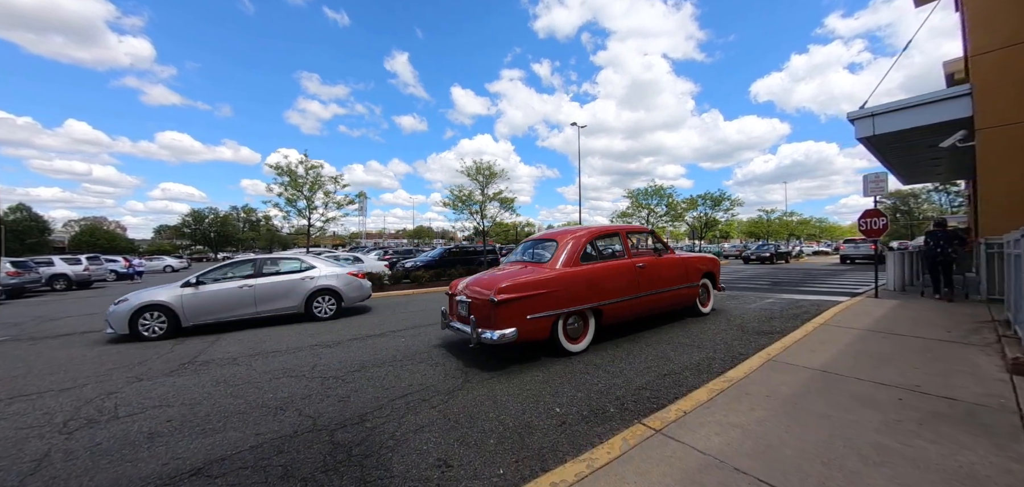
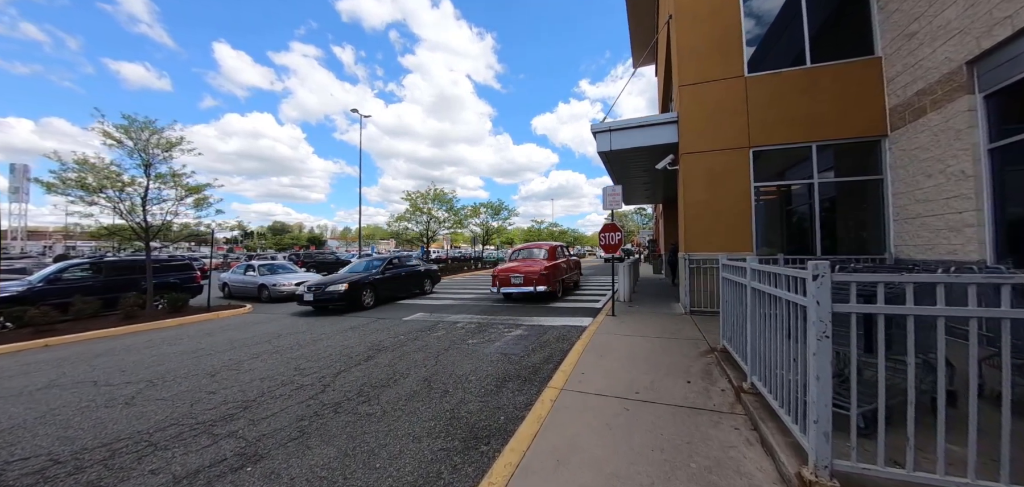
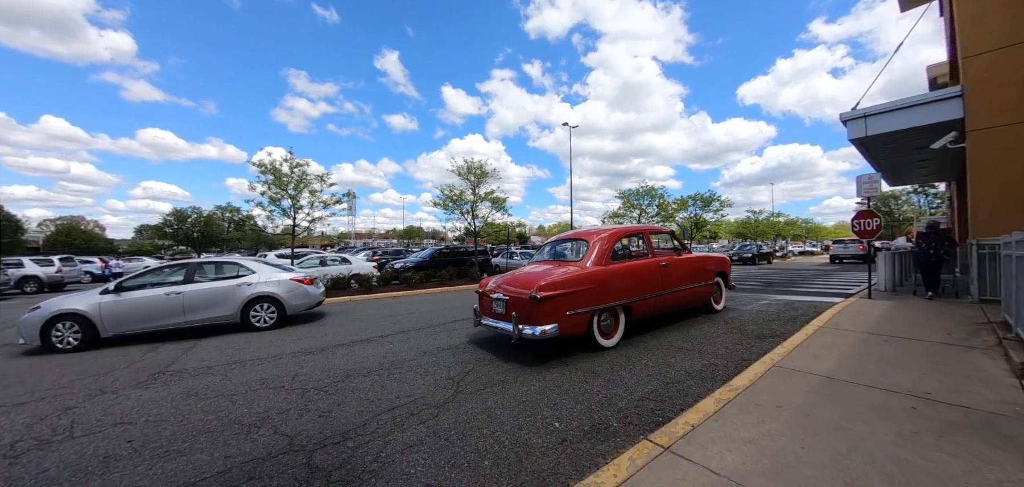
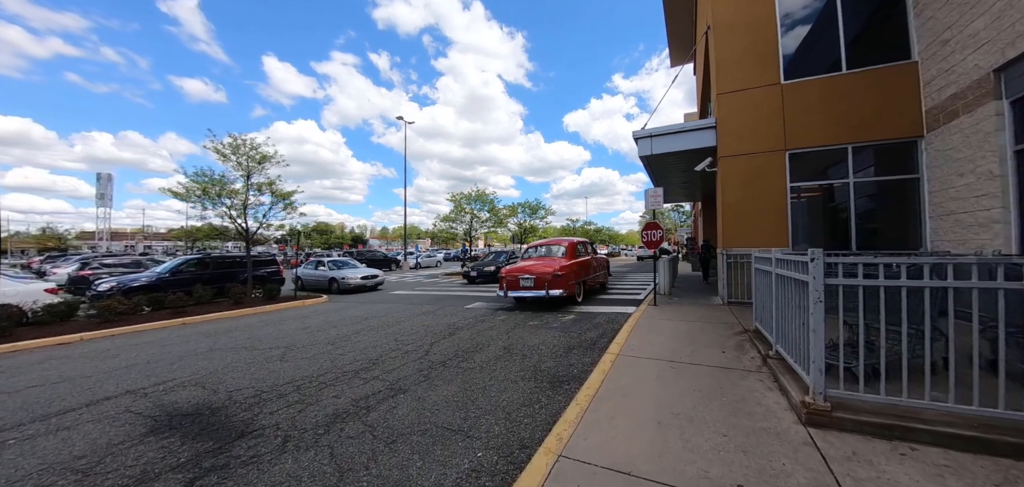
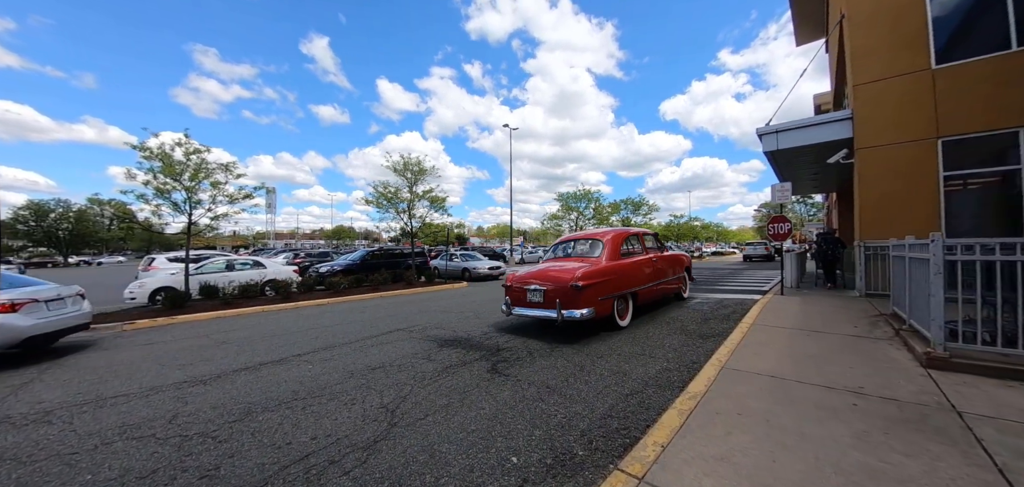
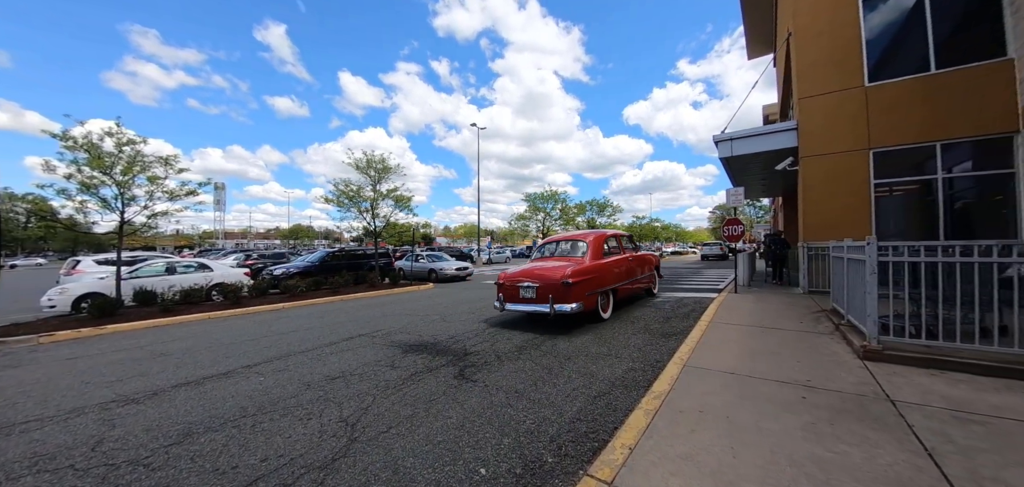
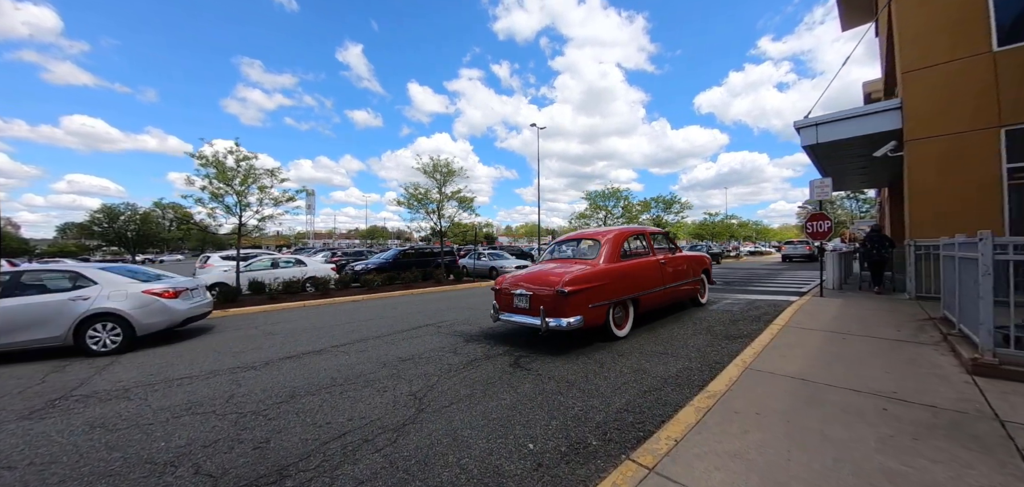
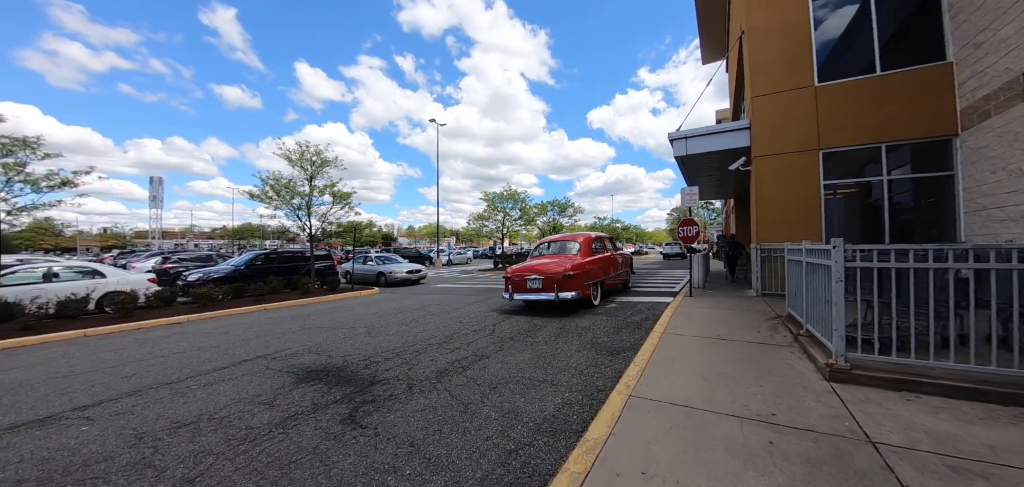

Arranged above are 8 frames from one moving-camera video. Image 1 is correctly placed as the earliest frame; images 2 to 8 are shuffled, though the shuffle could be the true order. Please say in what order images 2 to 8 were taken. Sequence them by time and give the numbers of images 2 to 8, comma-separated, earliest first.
3, 7, 5, 6, 8, 4, 2
